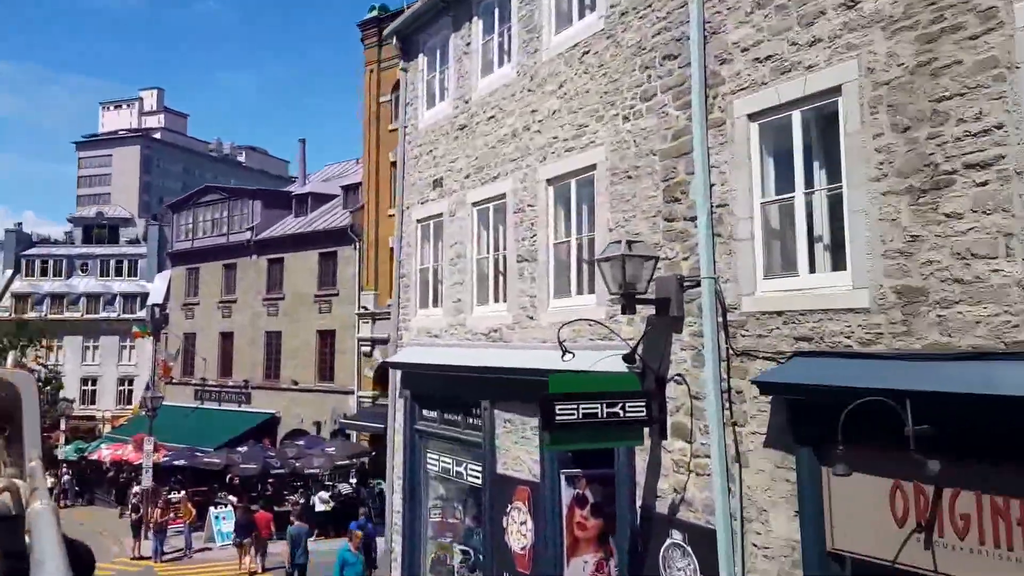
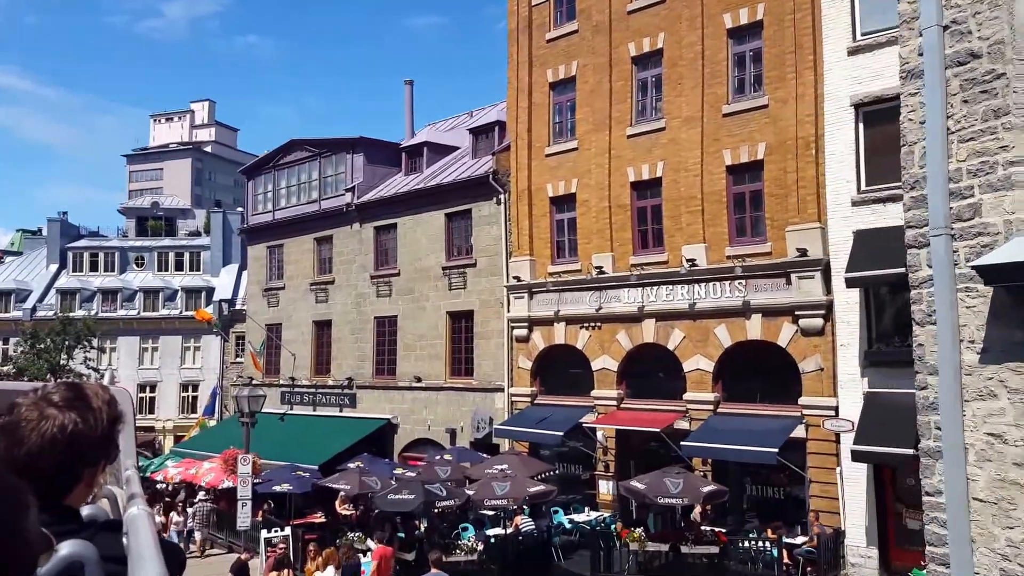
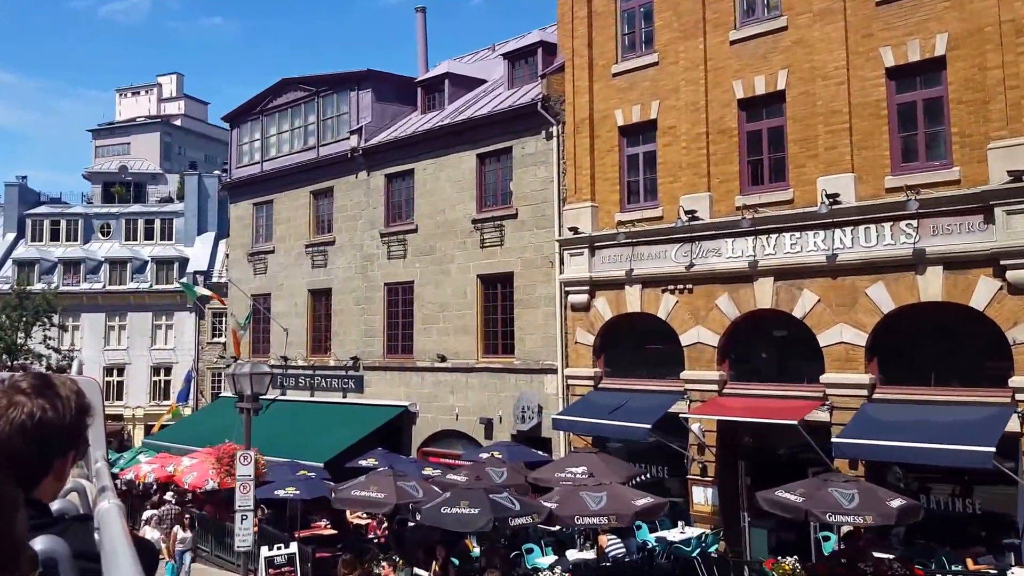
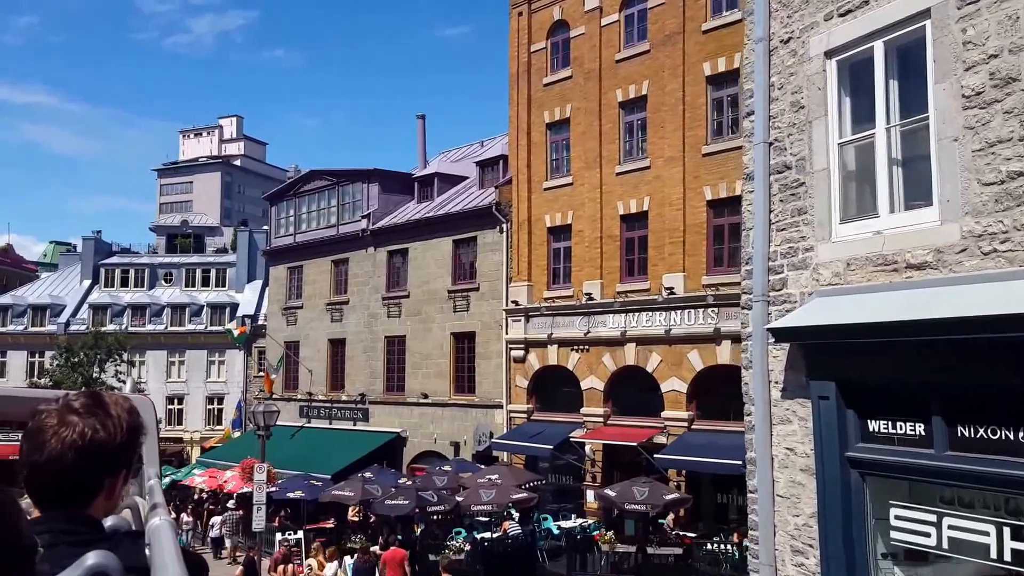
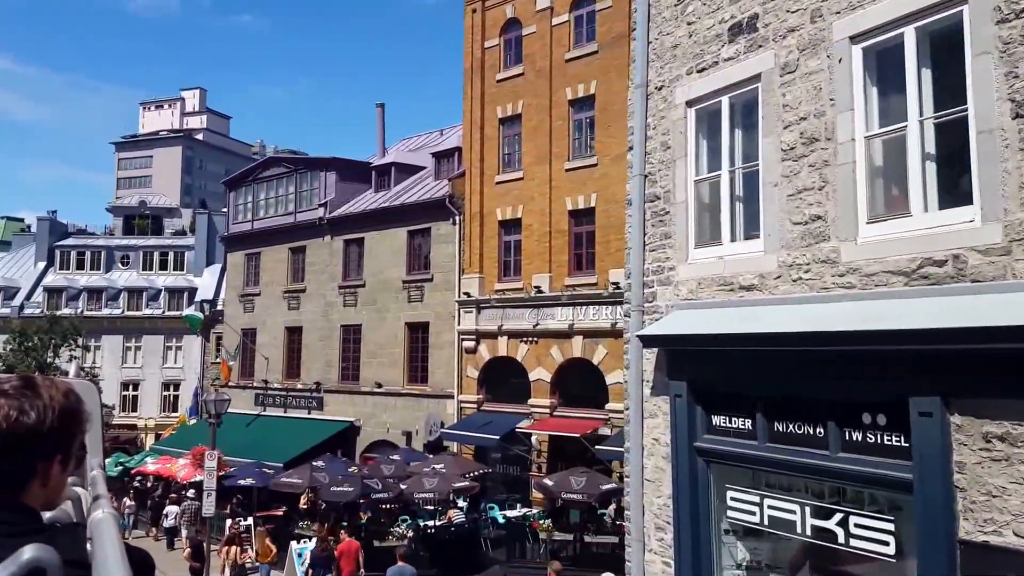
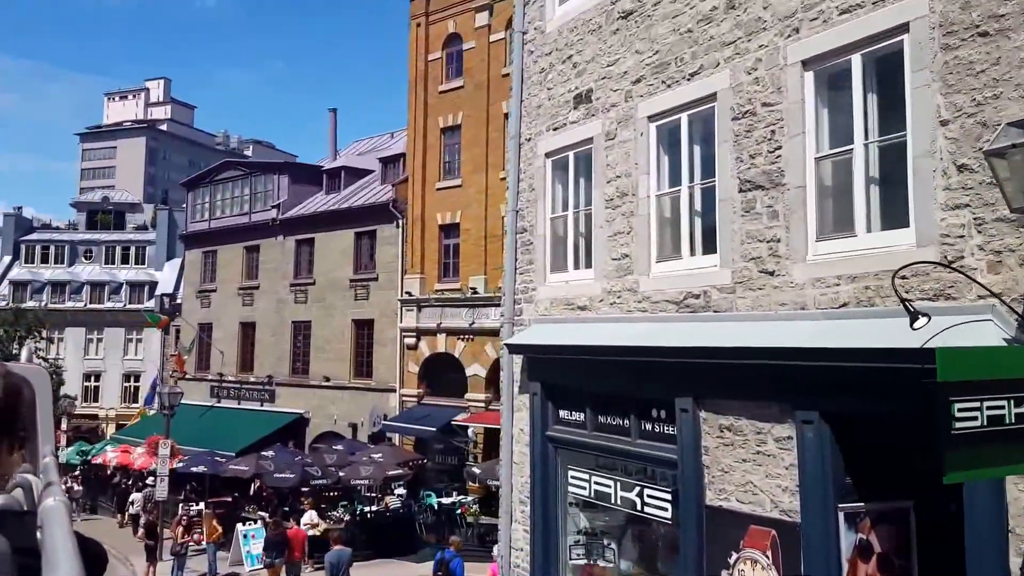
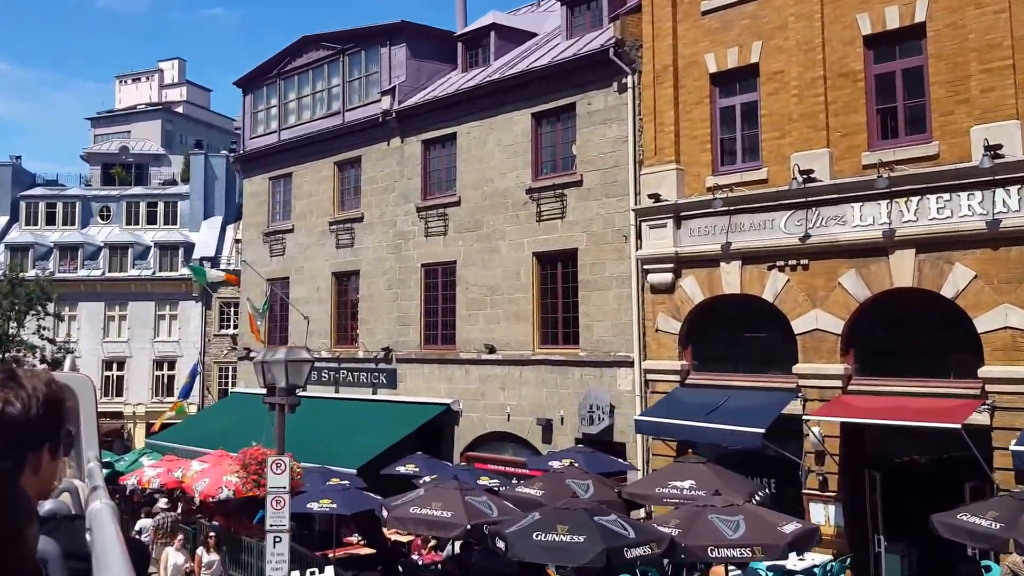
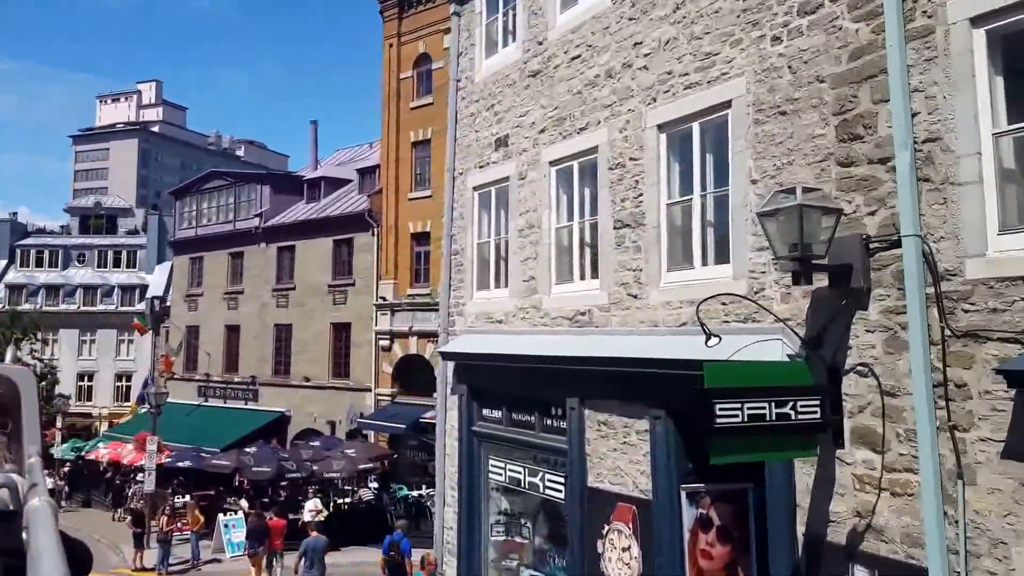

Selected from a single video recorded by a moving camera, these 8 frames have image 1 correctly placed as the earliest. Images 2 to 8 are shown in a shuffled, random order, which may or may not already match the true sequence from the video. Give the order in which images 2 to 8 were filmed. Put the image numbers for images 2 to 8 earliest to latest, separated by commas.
8, 6, 5, 4, 2, 3, 7
